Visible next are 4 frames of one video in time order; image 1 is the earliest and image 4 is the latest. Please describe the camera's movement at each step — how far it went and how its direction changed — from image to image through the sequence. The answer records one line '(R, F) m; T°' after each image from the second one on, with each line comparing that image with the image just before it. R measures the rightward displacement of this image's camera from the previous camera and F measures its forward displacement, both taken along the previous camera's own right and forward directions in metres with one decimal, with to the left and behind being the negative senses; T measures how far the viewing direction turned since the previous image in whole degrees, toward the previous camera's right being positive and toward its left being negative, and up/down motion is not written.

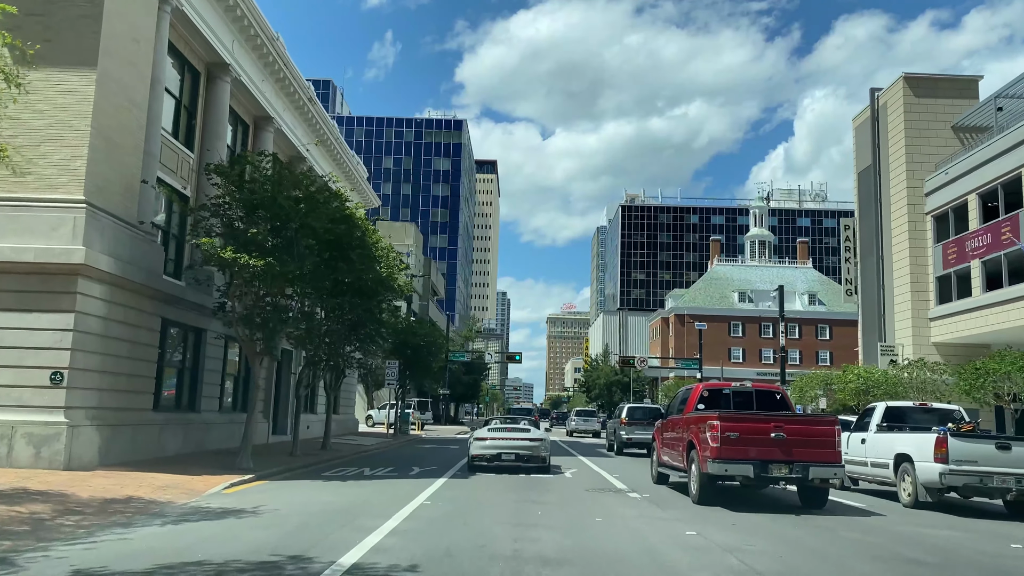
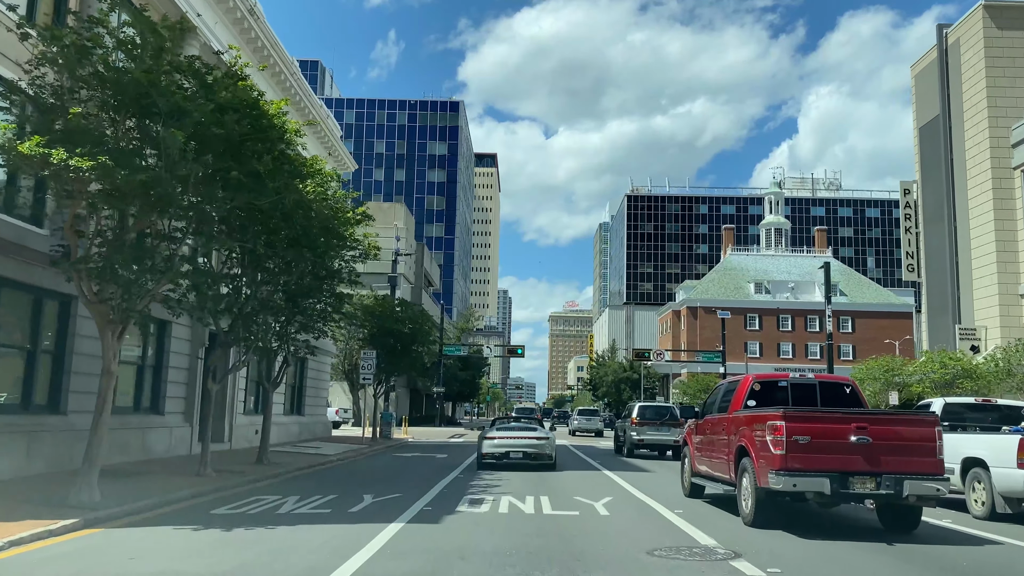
(0.0, +6.4) m; 0°
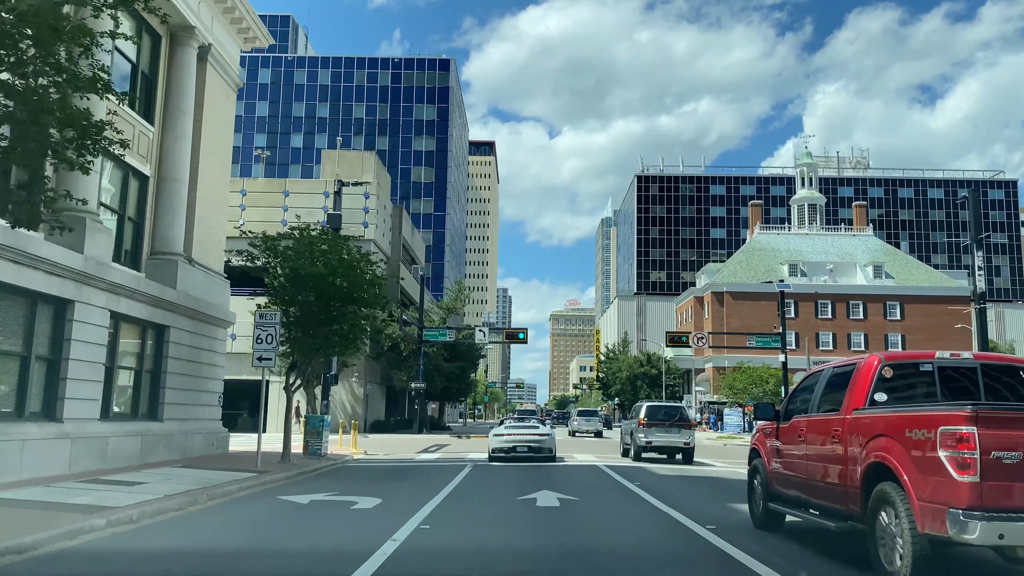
(0.0, +12.3) m; 0°
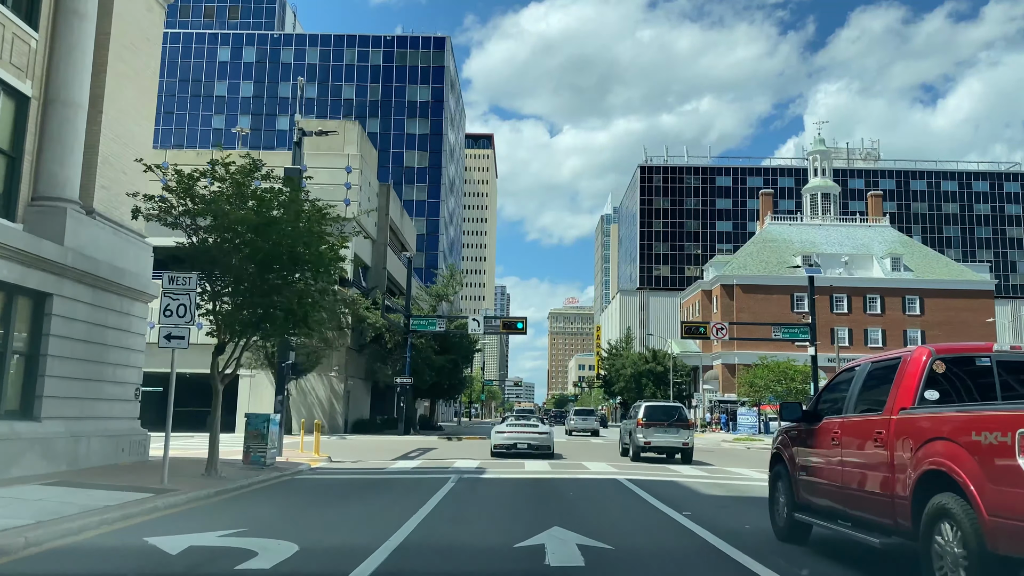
(0.0, +4.6) m; 0°
